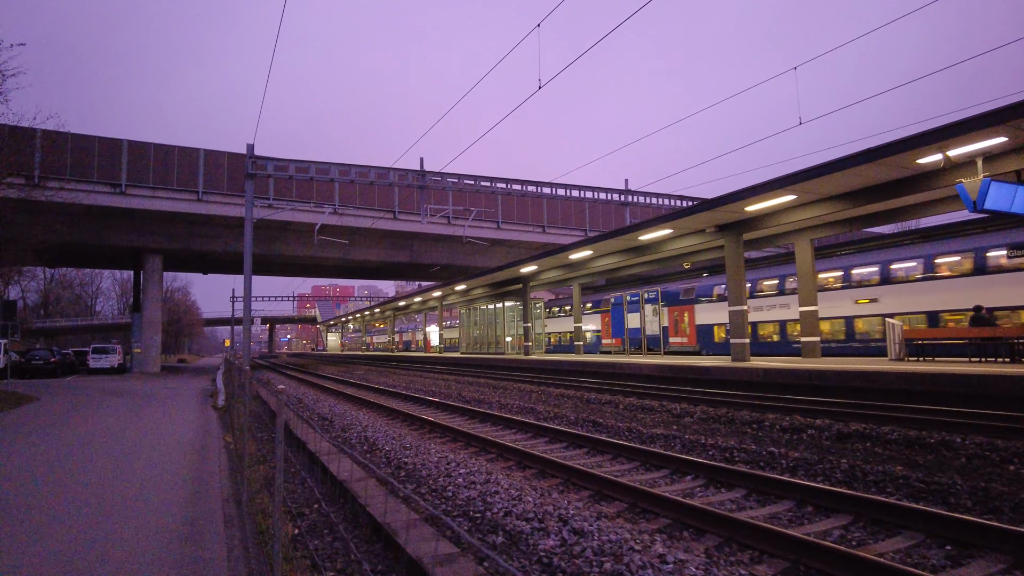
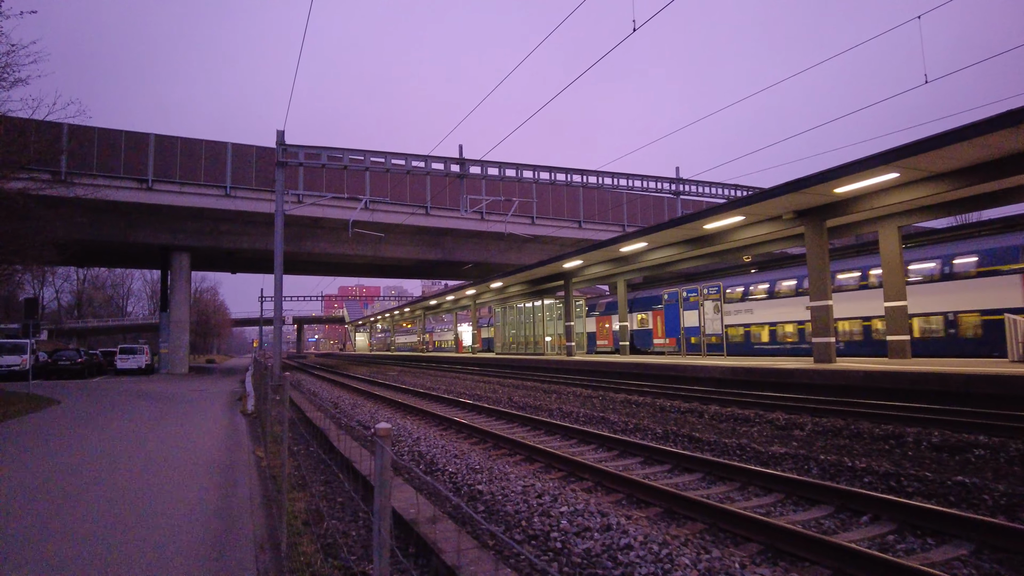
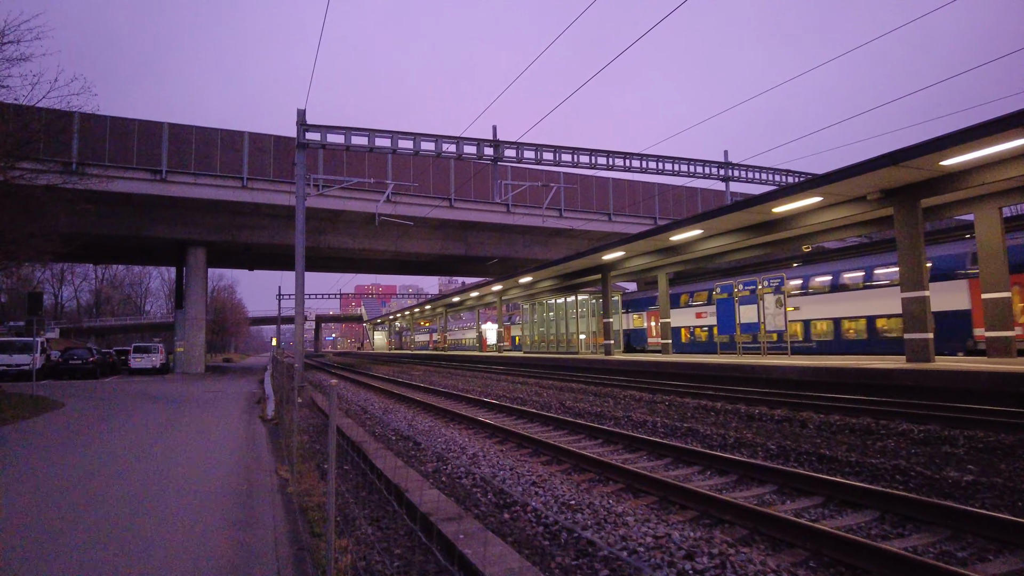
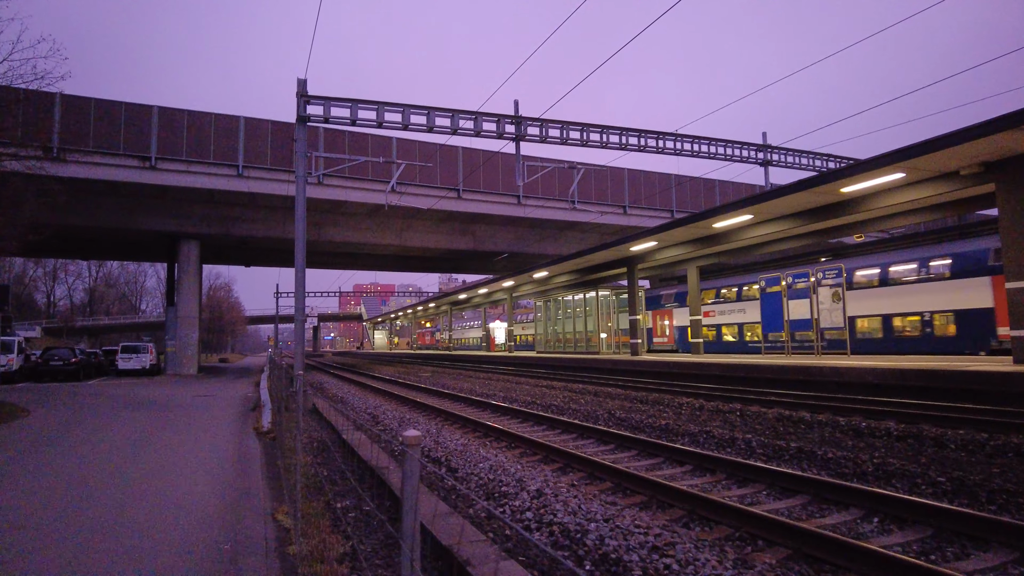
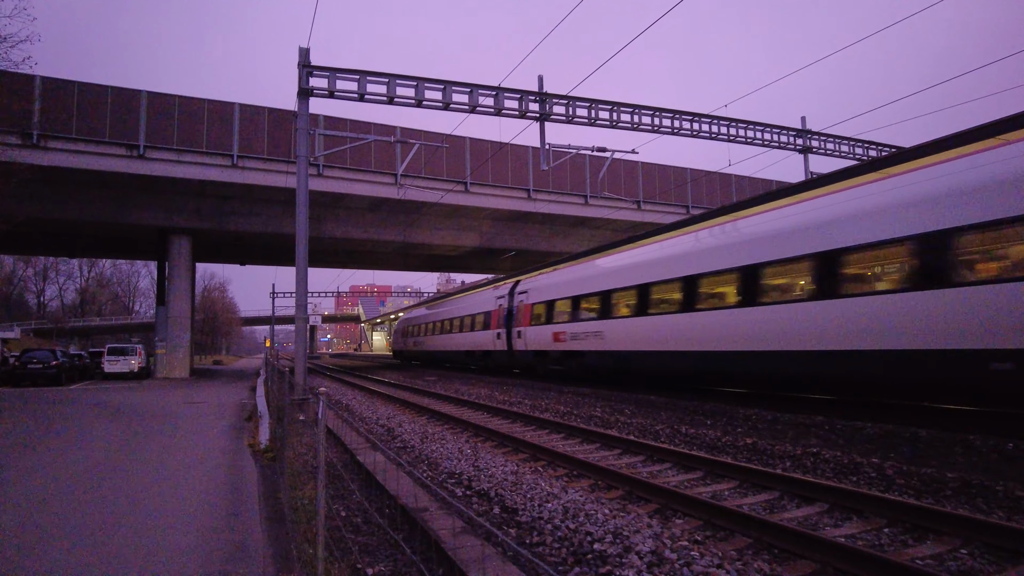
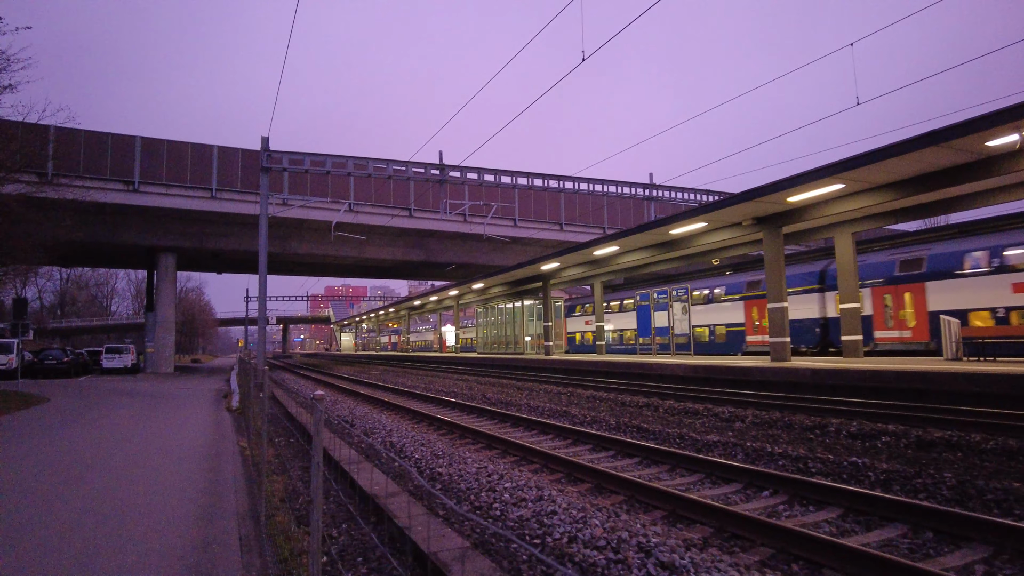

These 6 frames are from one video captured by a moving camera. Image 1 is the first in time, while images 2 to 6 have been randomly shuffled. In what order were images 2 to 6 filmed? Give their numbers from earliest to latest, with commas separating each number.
6, 2, 3, 4, 5
